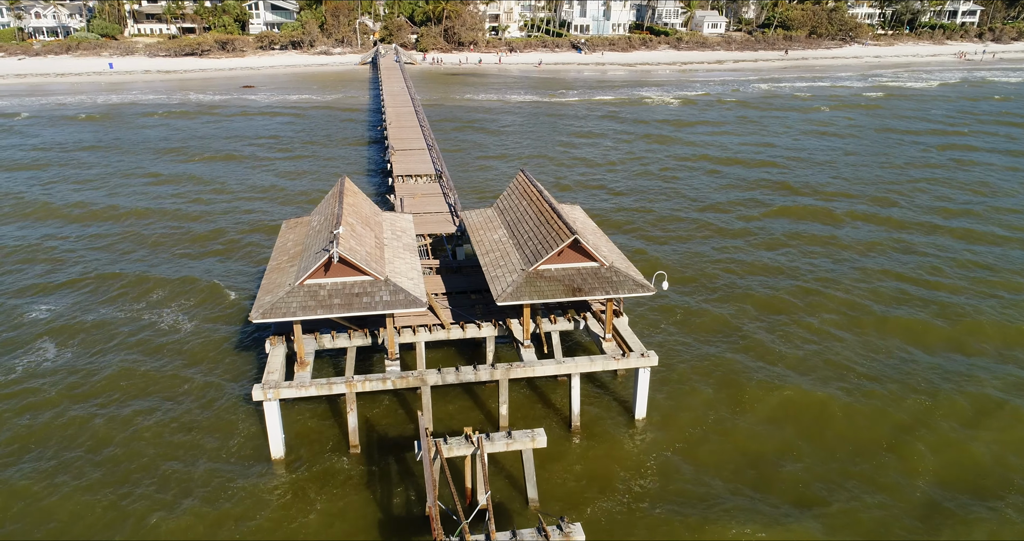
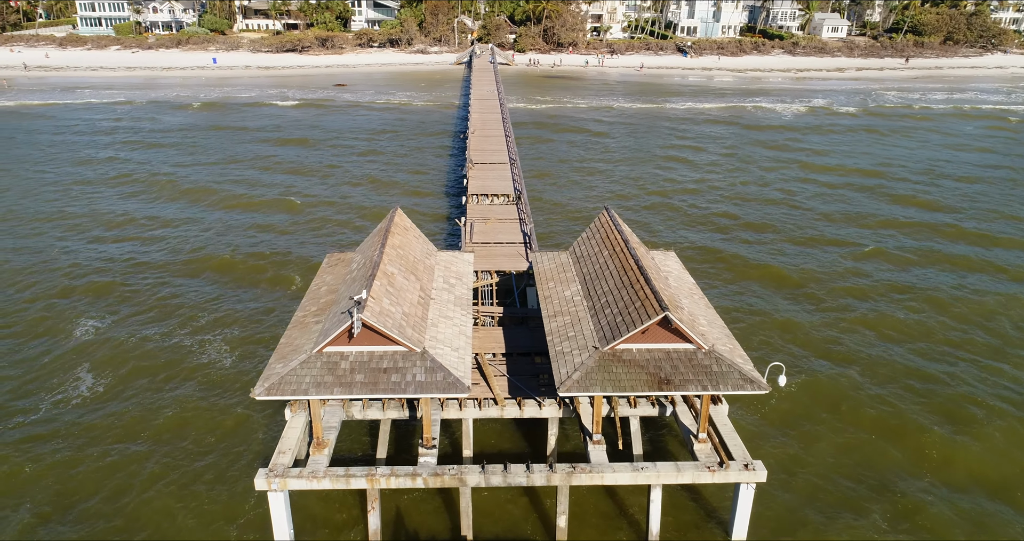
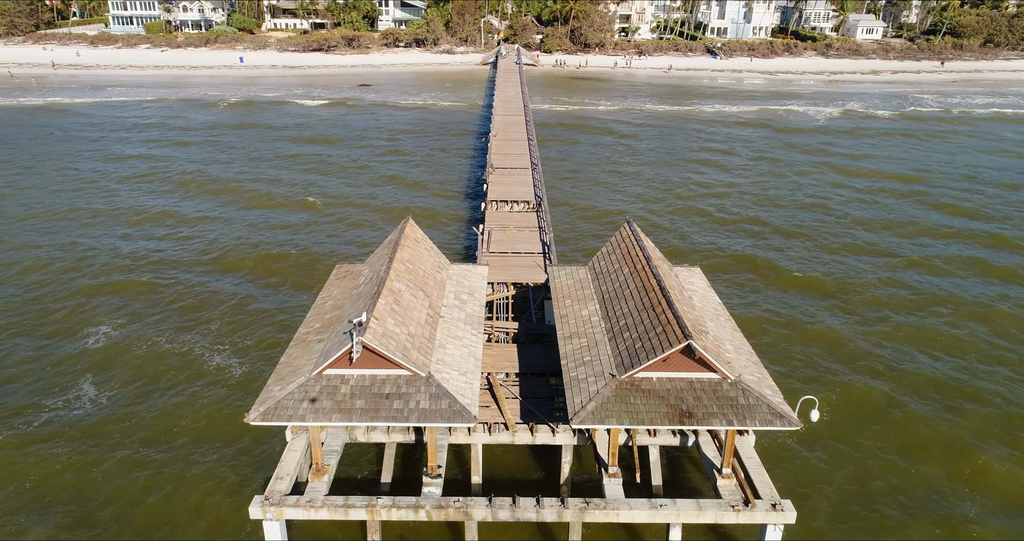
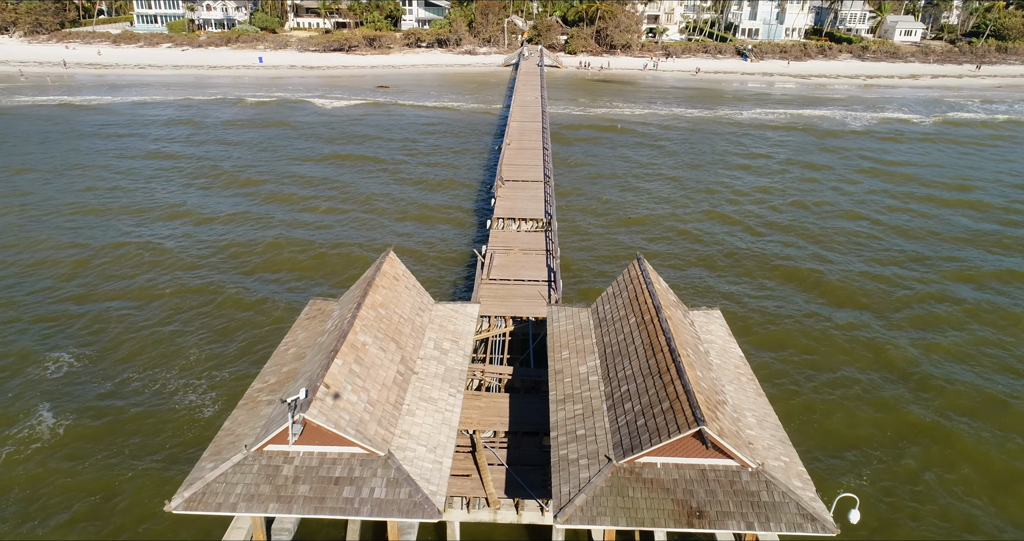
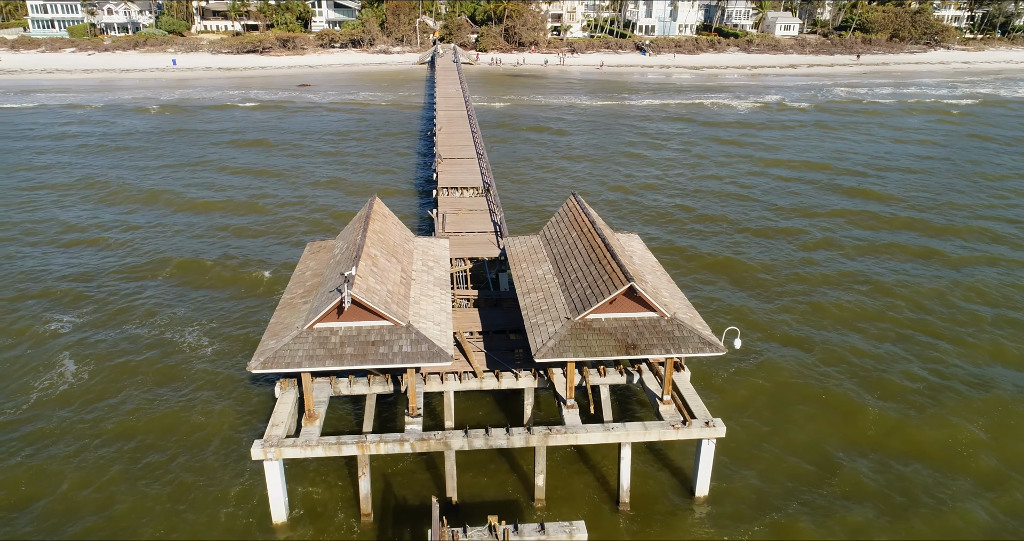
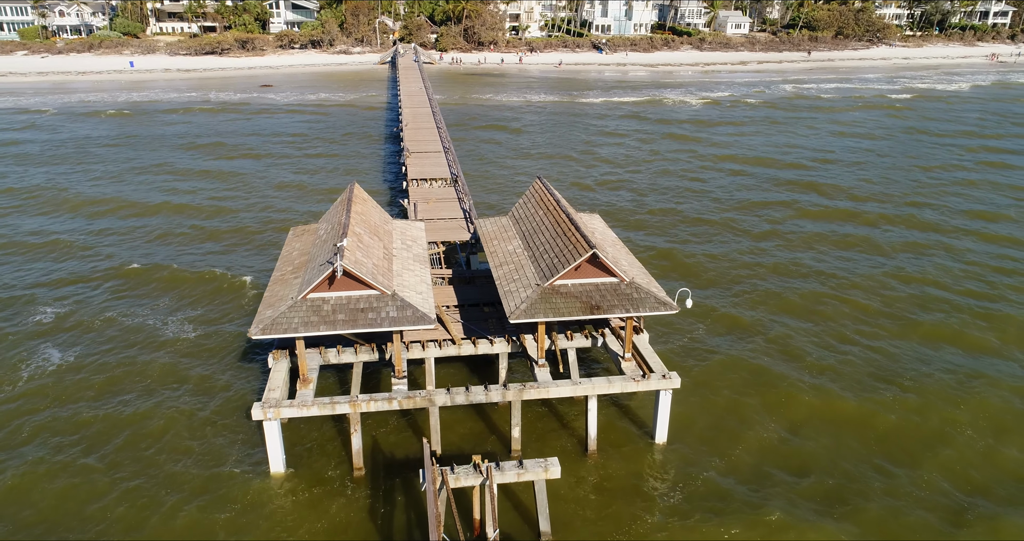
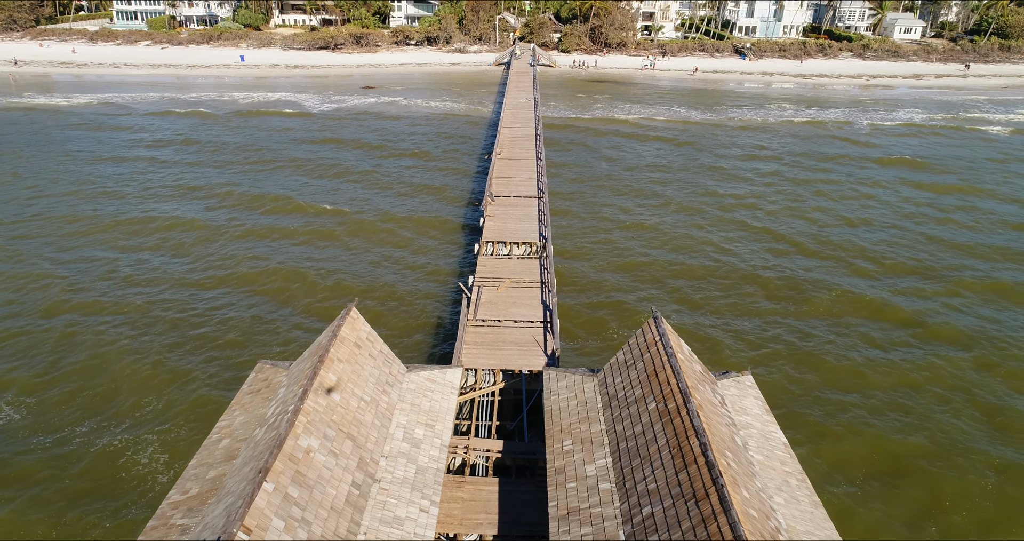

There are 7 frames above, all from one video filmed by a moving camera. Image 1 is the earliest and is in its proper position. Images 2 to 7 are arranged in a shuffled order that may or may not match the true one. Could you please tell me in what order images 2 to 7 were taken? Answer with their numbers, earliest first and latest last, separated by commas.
6, 5, 2, 3, 4, 7
